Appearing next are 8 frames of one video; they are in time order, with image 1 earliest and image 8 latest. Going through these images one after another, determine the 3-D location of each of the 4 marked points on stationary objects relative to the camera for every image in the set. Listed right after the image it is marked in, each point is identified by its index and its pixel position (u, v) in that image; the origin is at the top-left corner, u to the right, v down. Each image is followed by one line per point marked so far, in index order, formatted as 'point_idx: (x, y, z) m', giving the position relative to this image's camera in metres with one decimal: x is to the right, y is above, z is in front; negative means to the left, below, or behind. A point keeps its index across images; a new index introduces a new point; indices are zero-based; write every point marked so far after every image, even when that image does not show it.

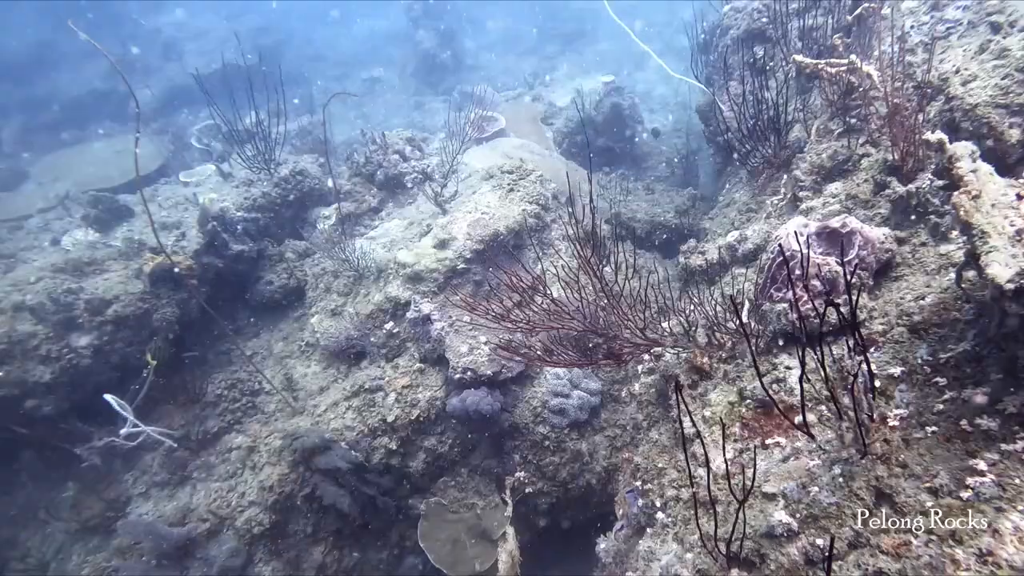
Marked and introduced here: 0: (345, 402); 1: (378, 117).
0: (-1.1, -0.8, +5.3) m
1: (-2.4, +2.9, +13.5) m
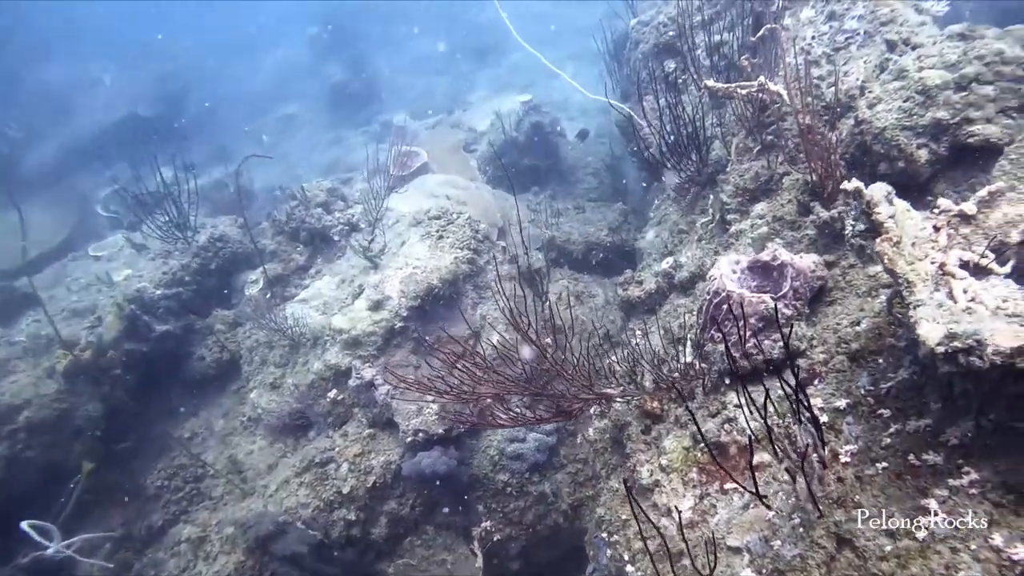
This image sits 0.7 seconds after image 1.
0: (-1.4, -1.3, +5.1) m
1: (-3.6, +2.2, +13.2) m
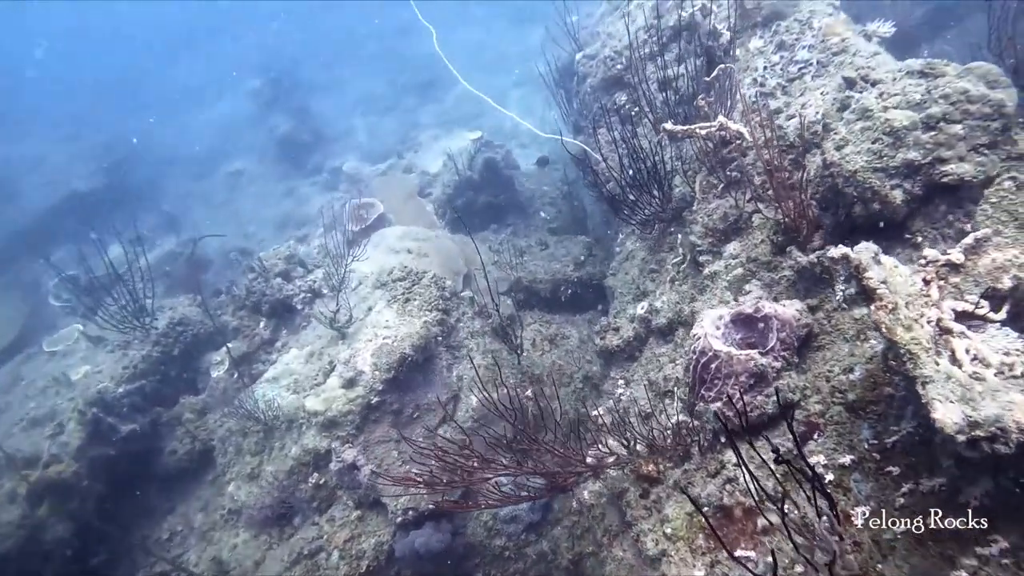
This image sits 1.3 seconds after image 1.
0: (-1.4, -1.8, +4.9) m
1: (-4.4, +1.3, +12.9) m
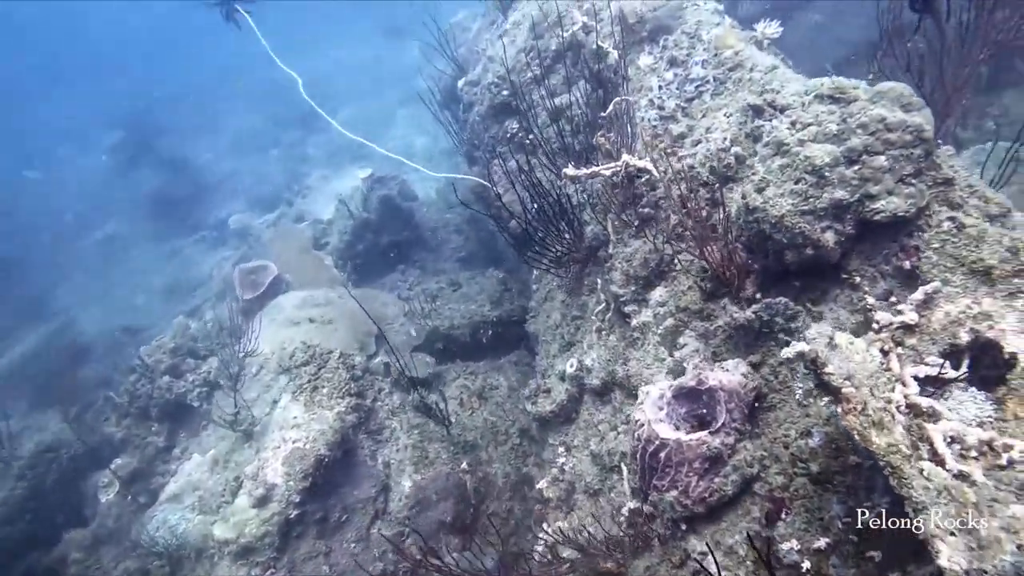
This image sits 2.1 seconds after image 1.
0: (-1.6, -2.5, +4.3) m
1: (-5.8, +0.2, +11.9) m
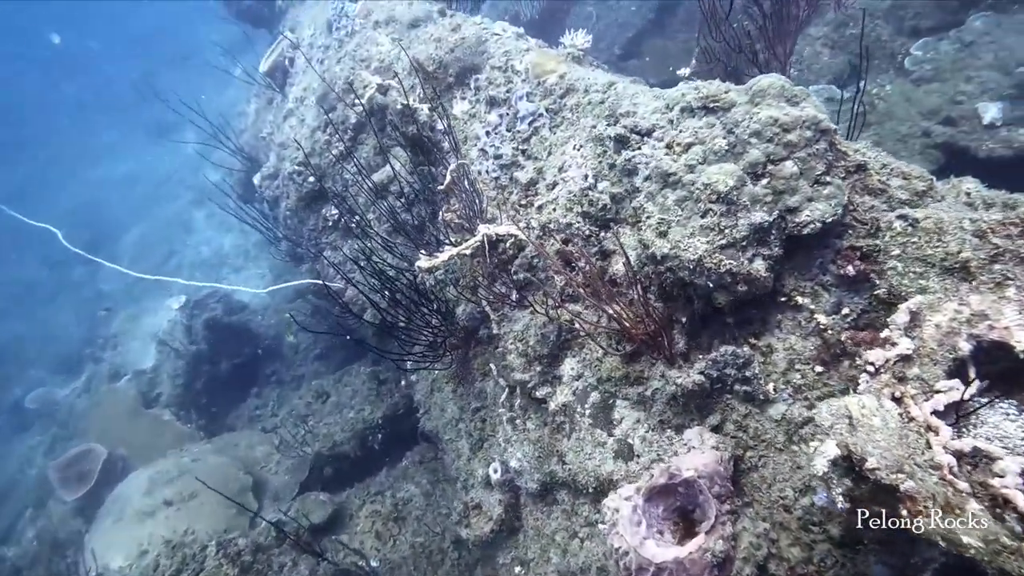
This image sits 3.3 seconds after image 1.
0: (-1.2, -3.4, +3.3) m
1: (-7.4, -2.7, +9.9) m
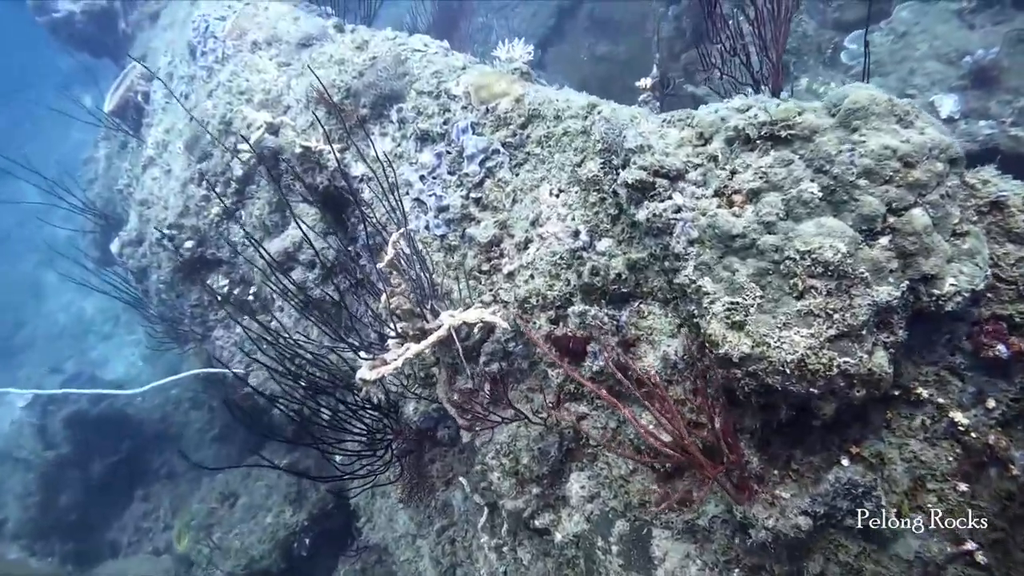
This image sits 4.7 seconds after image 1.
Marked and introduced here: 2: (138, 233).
0: (-0.9, -3.9, +2.2) m
1: (-7.9, -3.9, +7.9) m
2: (-2.3, +0.3, +4.7) m
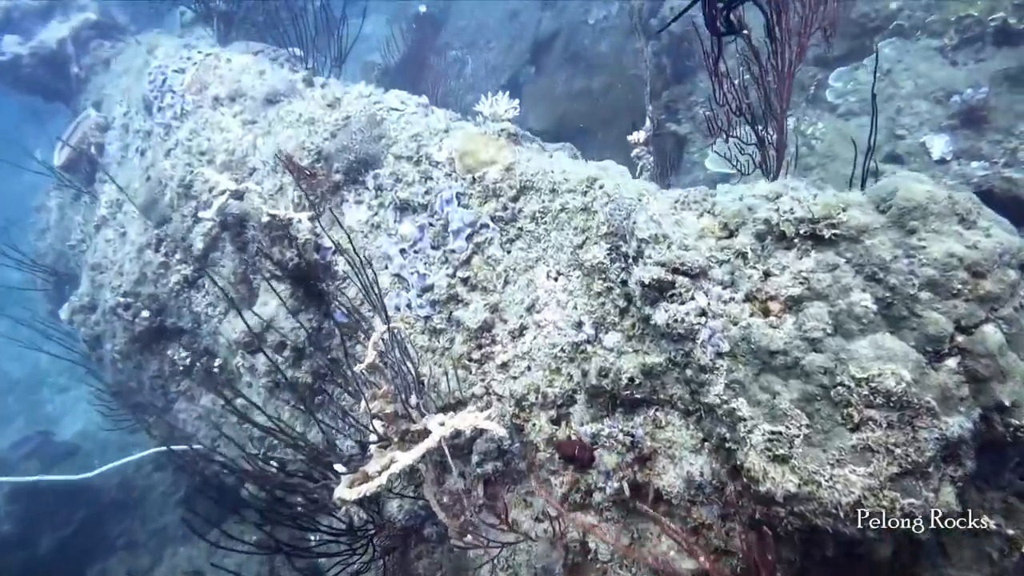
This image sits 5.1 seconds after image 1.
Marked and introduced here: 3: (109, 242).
0: (-0.8, -4.1, +1.8) m
1: (-8.1, -4.4, +7.2) m
2: (-2.4, 0.0, +4.4) m
3: (-2.2, +0.3, +4.2) m
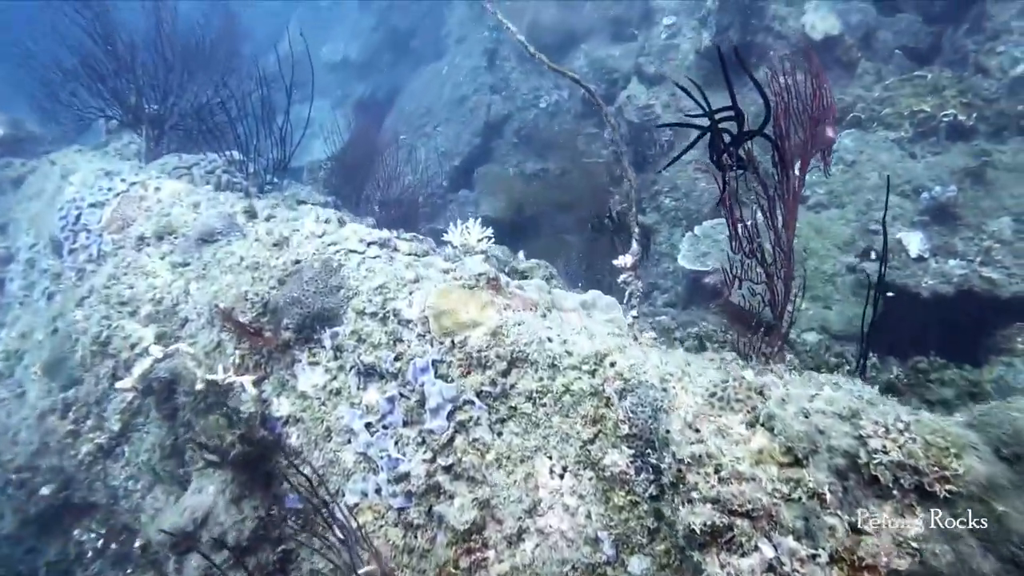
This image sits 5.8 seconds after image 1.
0: (-0.7, -4.6, +1.1) m
1: (-8.2, -5.5, +5.9) m
2: (-2.5, -0.8, +3.8) m
3: (-2.3, -0.4, +3.6) m
